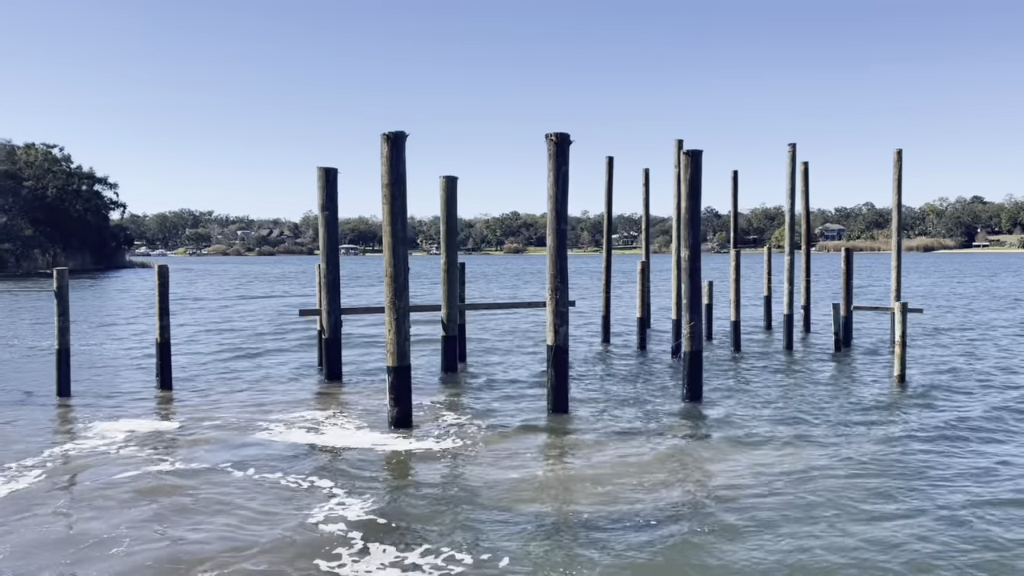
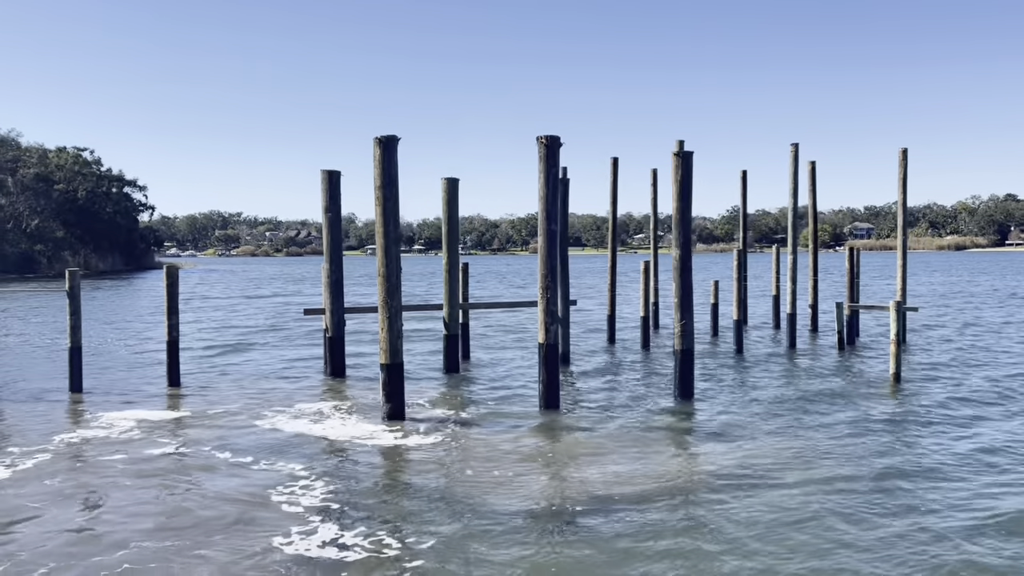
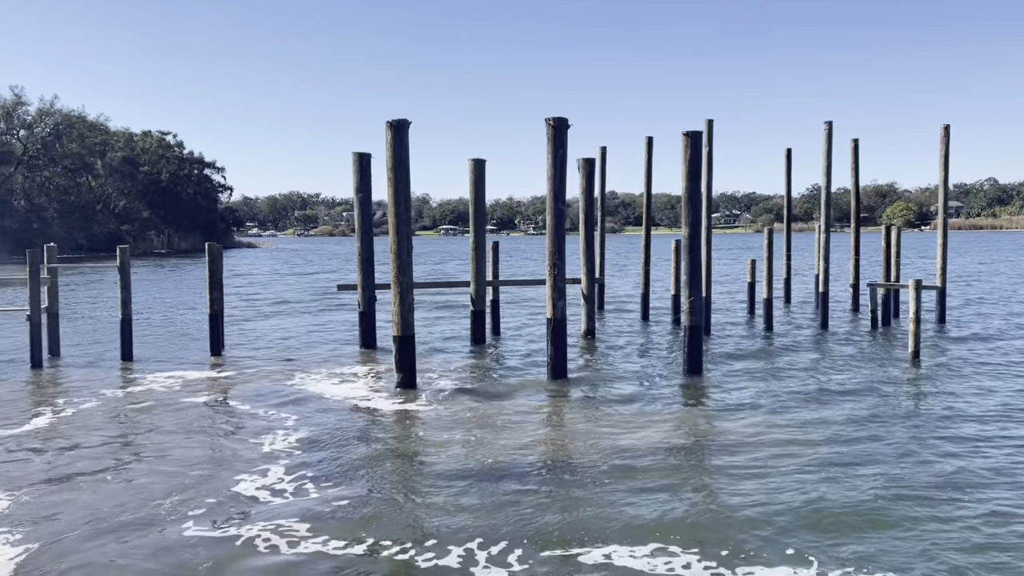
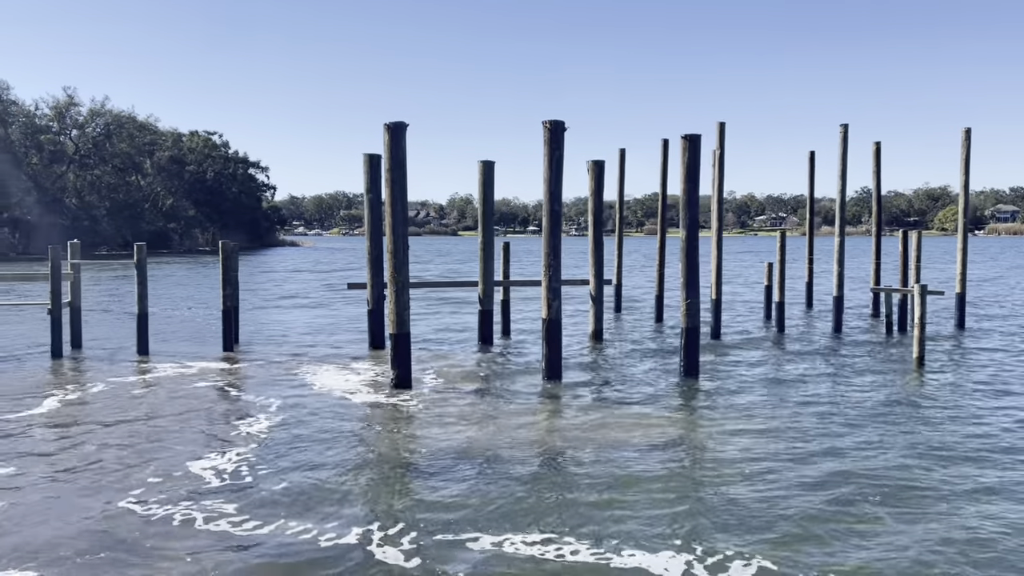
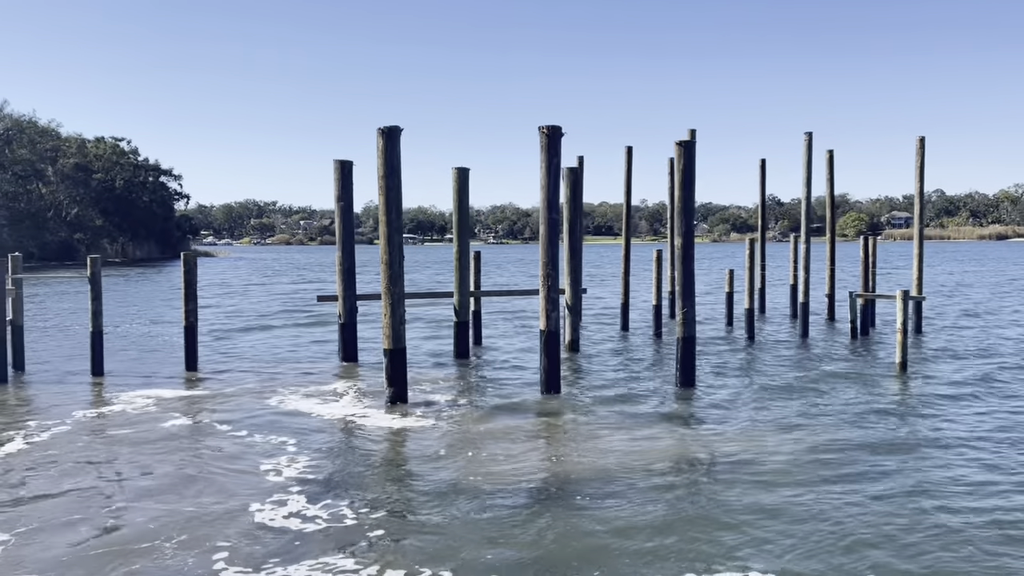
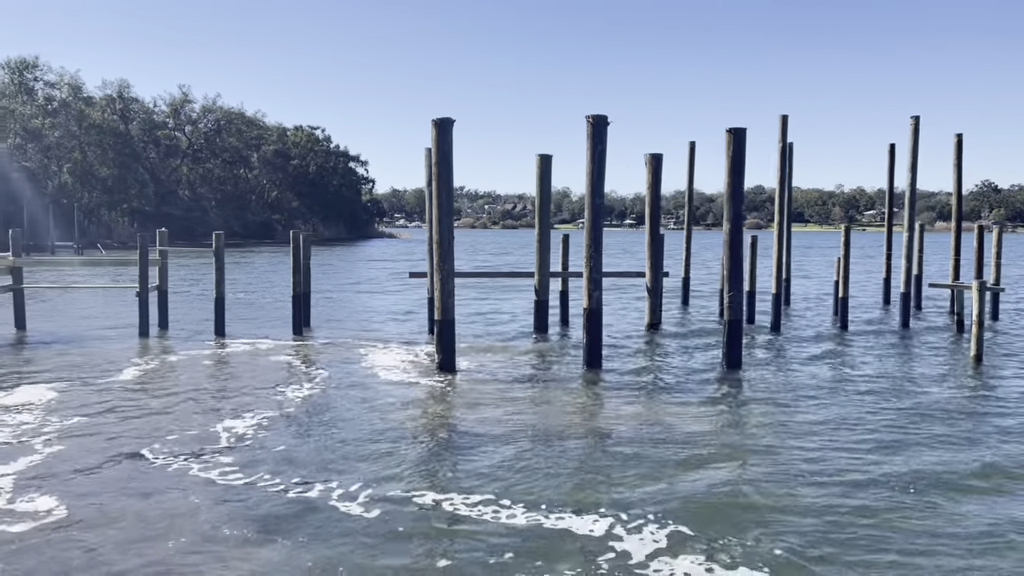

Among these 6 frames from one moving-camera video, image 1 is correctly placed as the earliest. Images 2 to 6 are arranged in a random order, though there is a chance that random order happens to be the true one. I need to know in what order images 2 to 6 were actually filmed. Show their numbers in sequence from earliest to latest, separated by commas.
2, 5, 3, 4, 6
